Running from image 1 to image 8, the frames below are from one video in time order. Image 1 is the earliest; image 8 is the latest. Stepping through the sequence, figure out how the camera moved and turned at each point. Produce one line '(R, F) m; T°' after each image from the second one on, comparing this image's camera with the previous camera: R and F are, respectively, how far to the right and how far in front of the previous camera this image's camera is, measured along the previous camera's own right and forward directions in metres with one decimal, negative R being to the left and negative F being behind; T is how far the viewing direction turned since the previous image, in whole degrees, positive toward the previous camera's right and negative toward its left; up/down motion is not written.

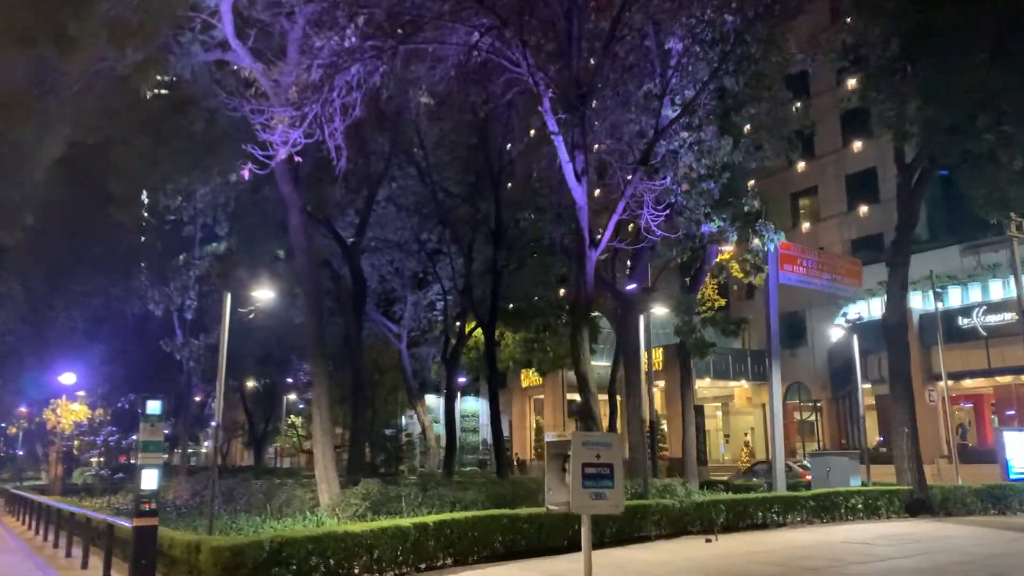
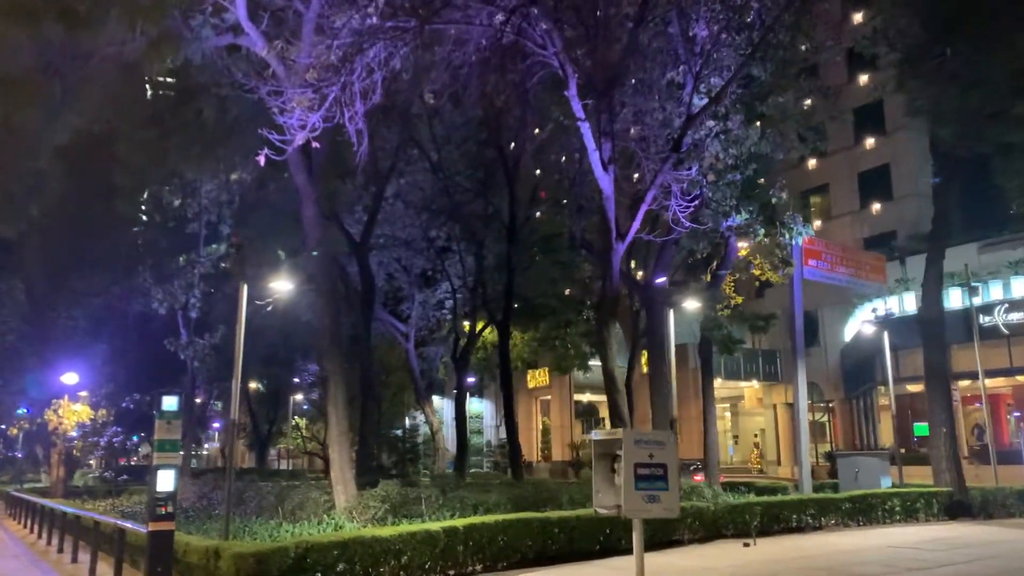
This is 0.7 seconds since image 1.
(-0.4, +0.6) m; 0°
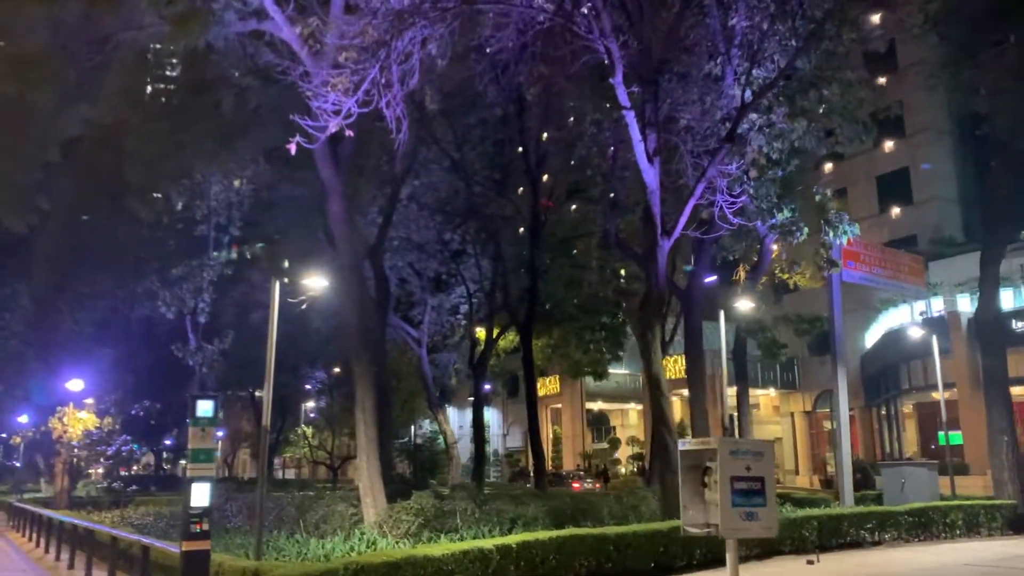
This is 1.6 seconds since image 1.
(-0.7, +0.9) m; 0°
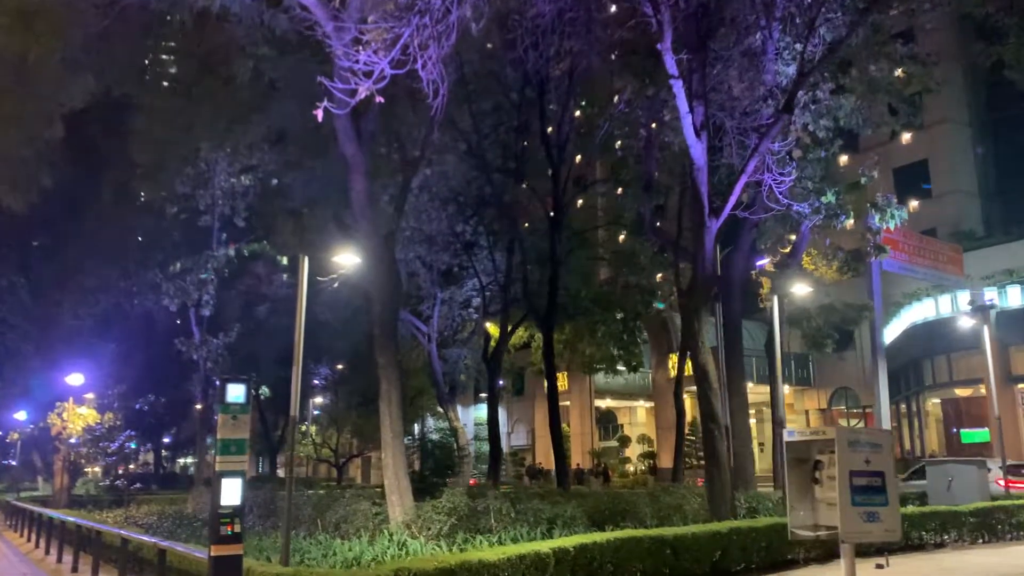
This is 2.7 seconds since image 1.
(-0.6, +1.0) m; 0°
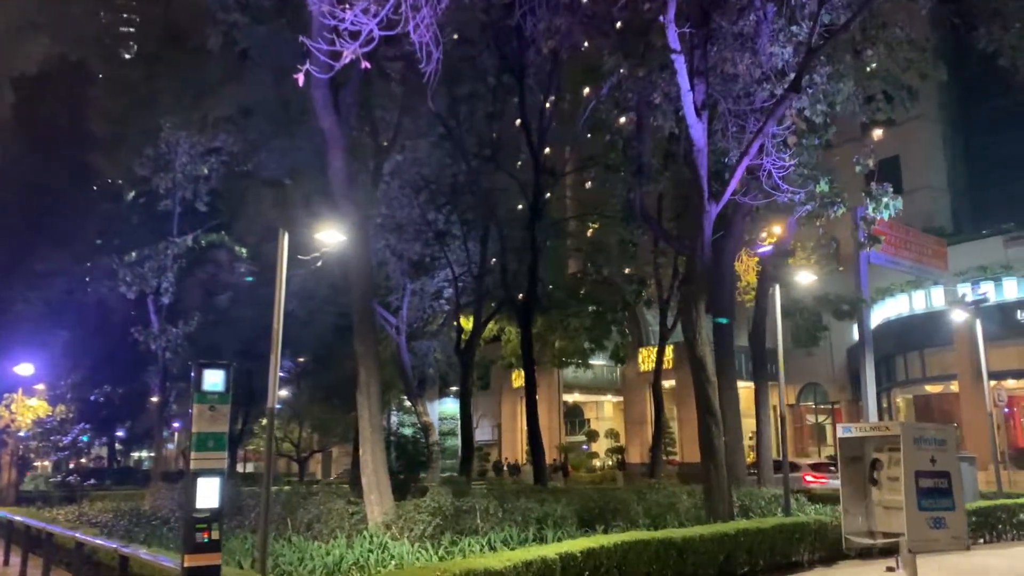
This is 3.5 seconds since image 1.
(-0.4, +0.8) m; +3°
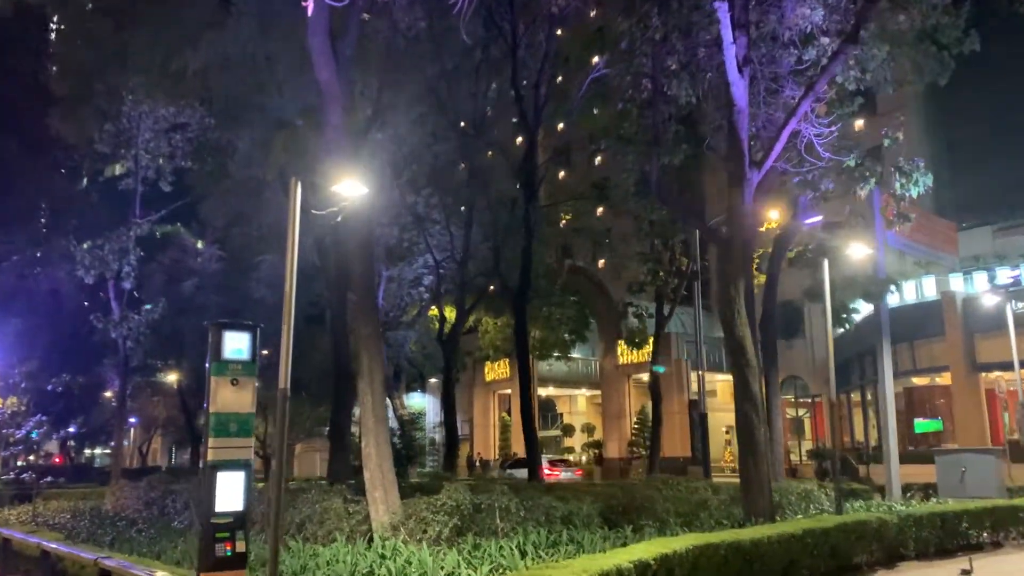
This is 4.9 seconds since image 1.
(-0.8, +1.3) m; +3°
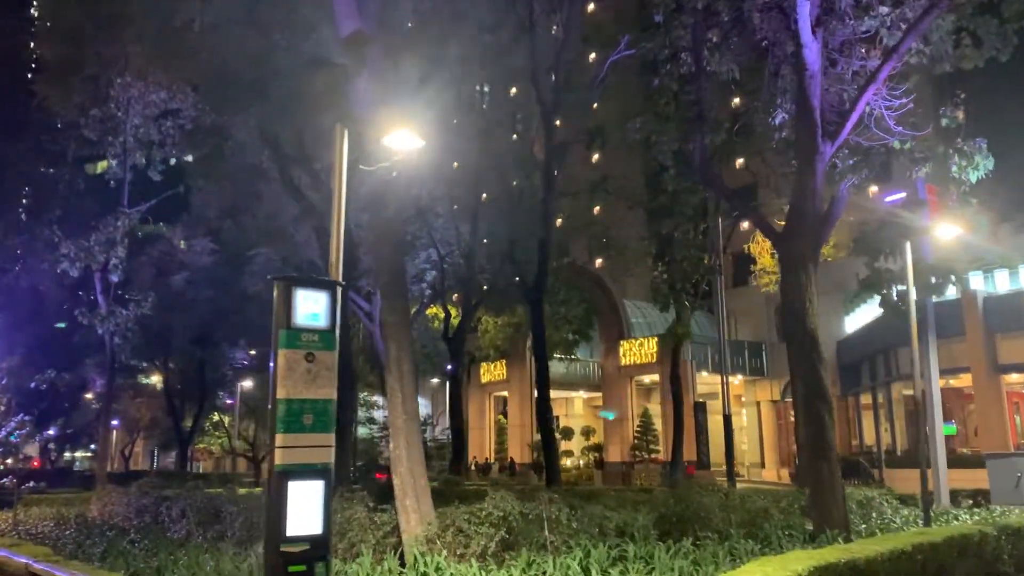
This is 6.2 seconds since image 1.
(-0.7, +1.2) m; +1°
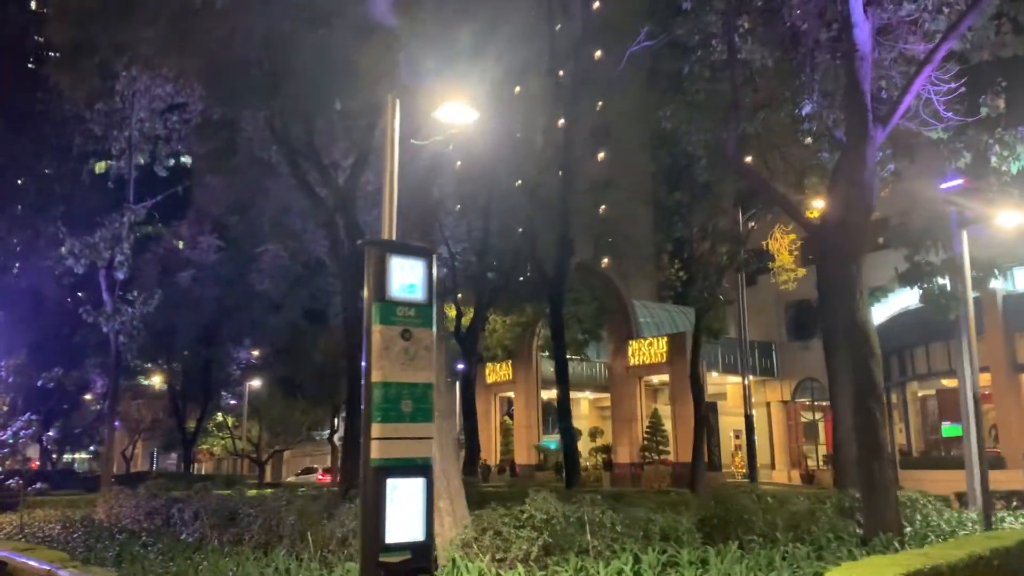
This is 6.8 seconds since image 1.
(-0.4, +0.5) m; 0°
